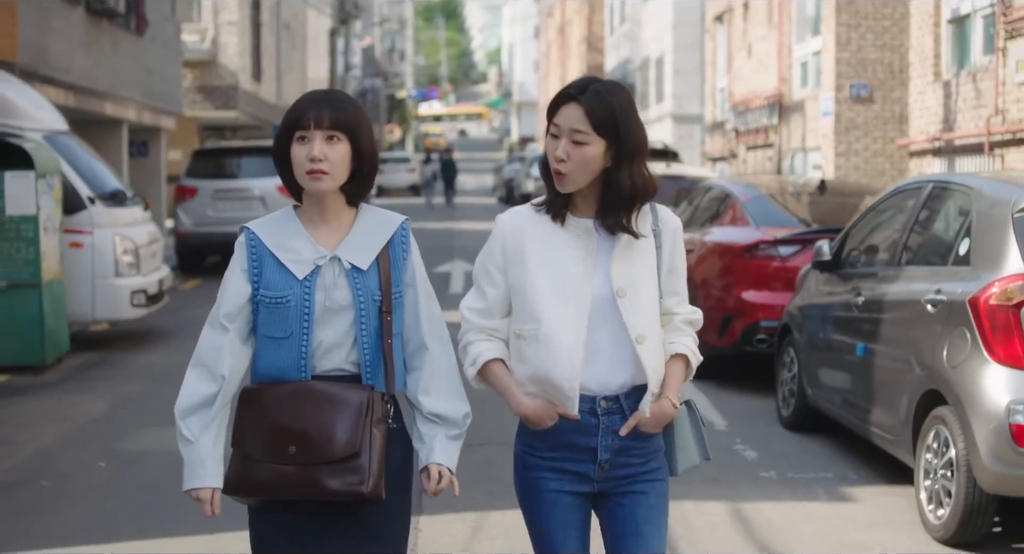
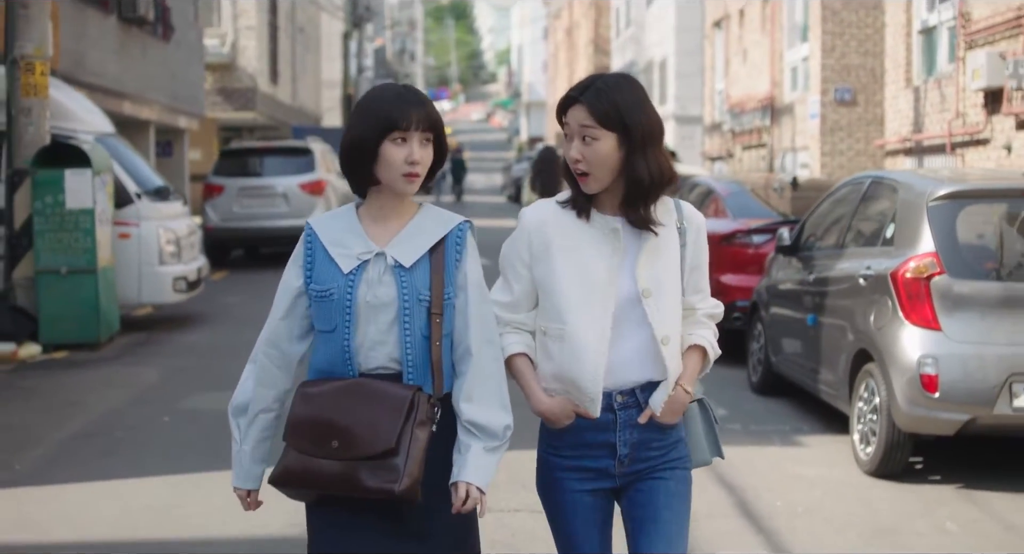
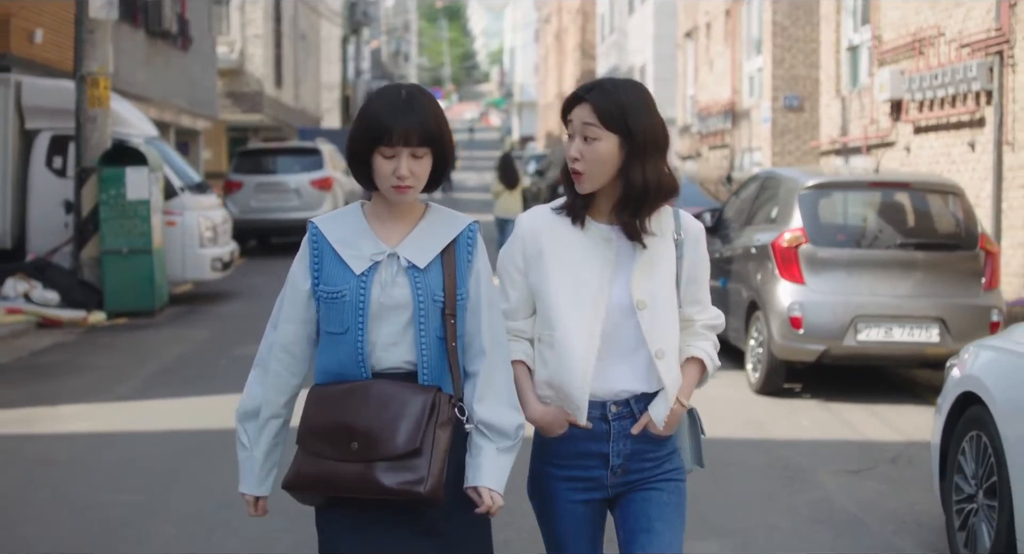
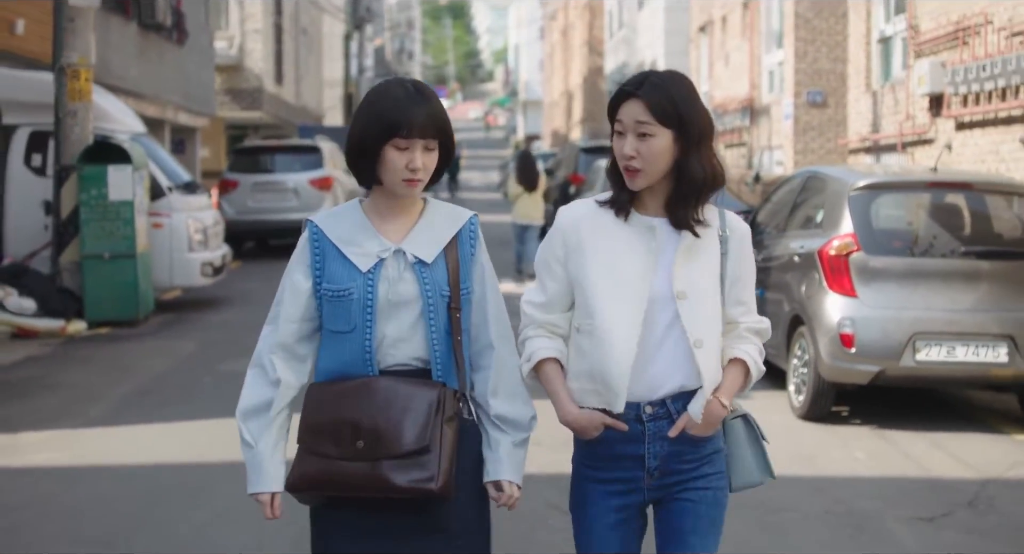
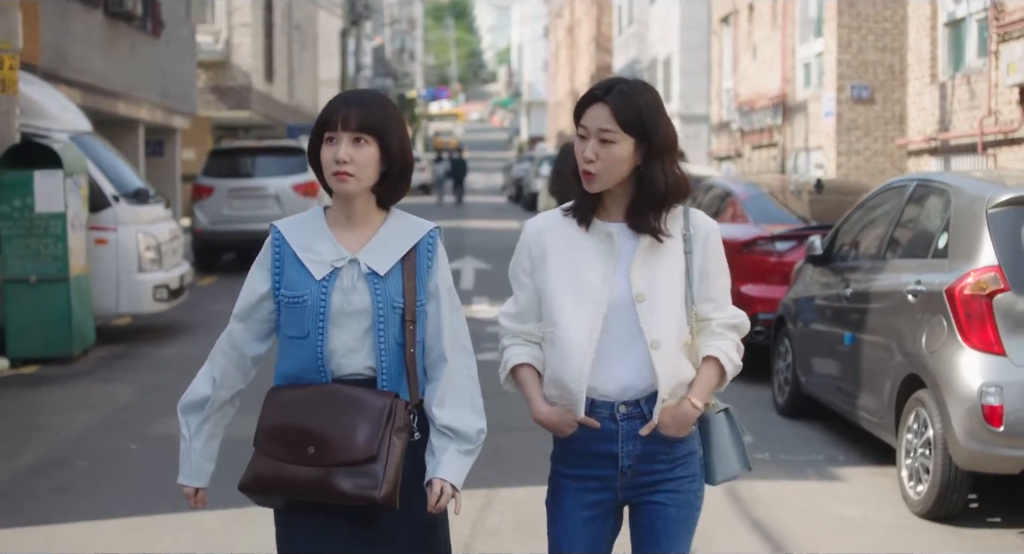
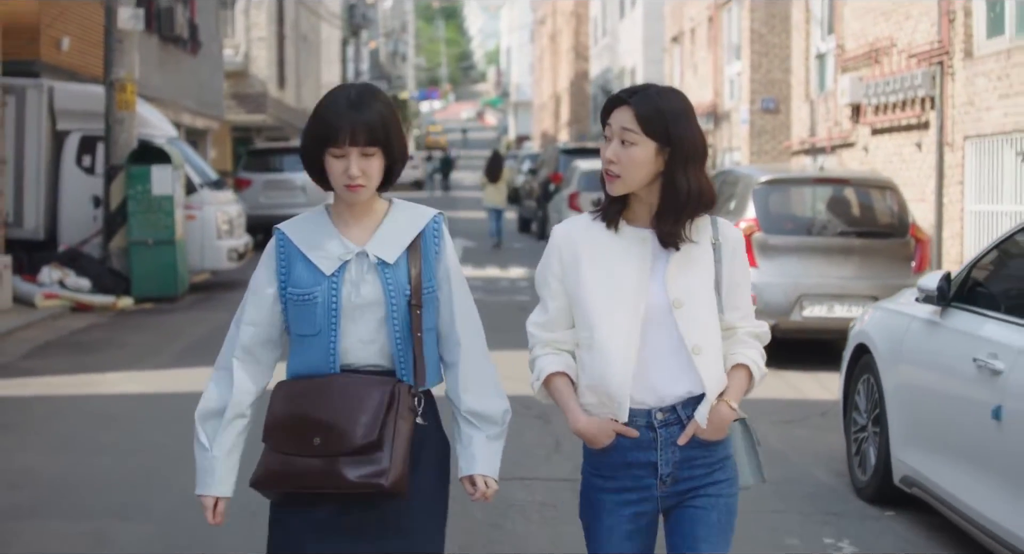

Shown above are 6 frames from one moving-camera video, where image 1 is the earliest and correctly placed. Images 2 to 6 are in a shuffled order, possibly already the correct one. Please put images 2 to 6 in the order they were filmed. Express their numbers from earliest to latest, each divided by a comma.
5, 2, 4, 3, 6
